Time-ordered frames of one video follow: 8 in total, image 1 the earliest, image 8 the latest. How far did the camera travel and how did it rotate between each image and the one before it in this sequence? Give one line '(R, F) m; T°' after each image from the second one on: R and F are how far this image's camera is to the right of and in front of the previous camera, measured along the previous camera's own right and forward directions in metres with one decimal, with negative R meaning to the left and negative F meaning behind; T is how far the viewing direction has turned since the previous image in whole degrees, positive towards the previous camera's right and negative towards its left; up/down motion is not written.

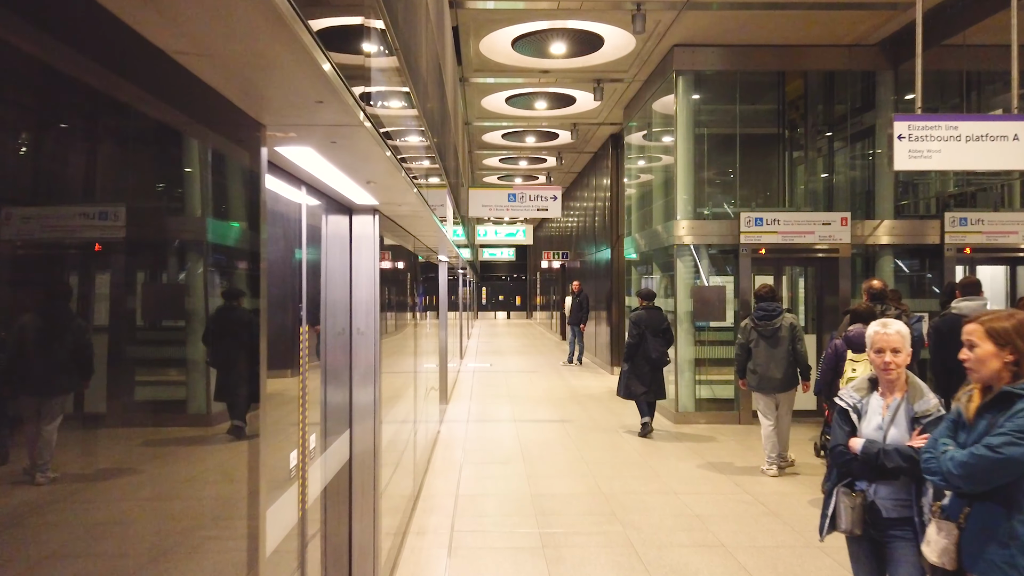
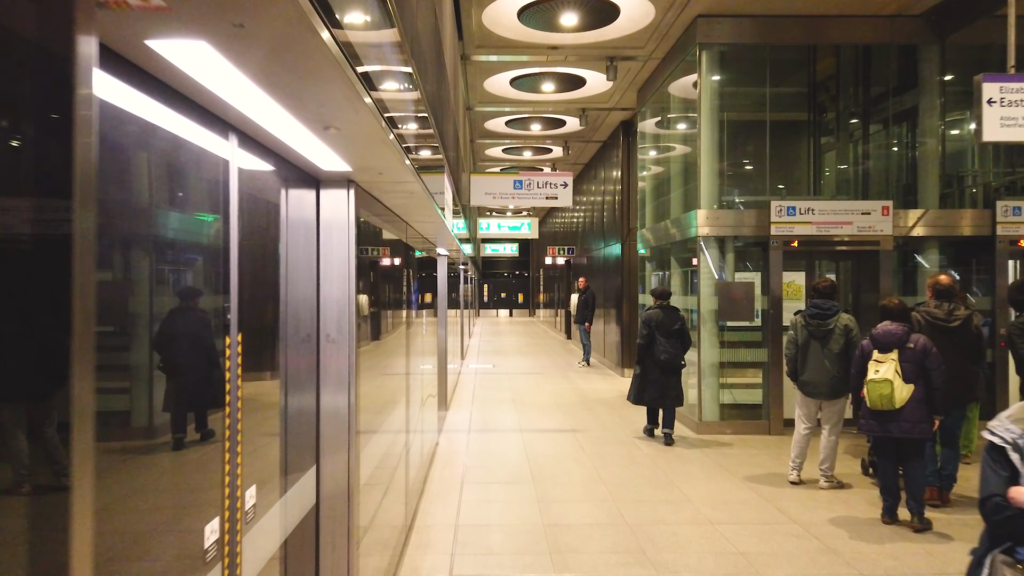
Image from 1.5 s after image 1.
(0.0, +0.7) m; 0°
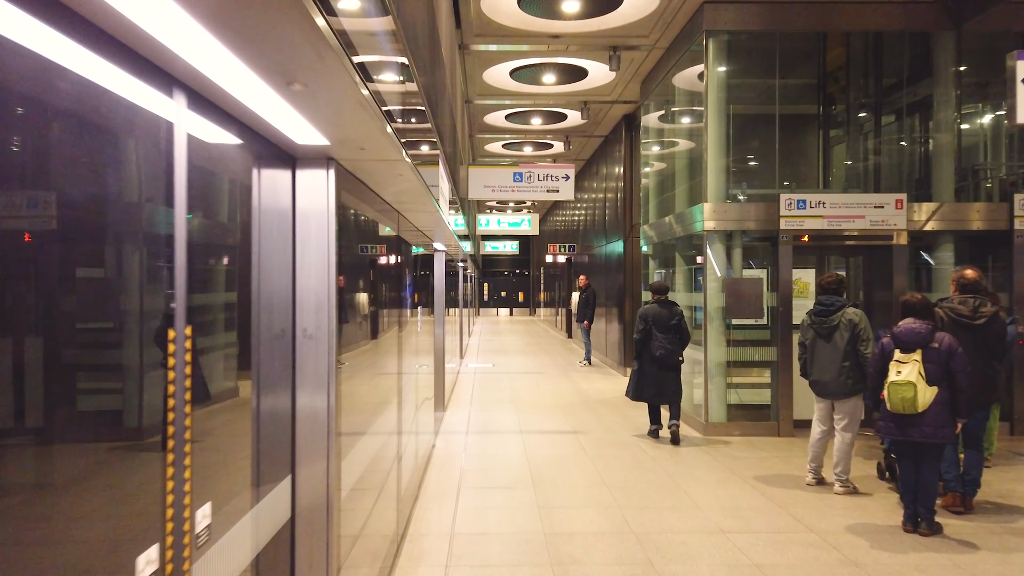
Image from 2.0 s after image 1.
(0.0, +0.2) m; 0°
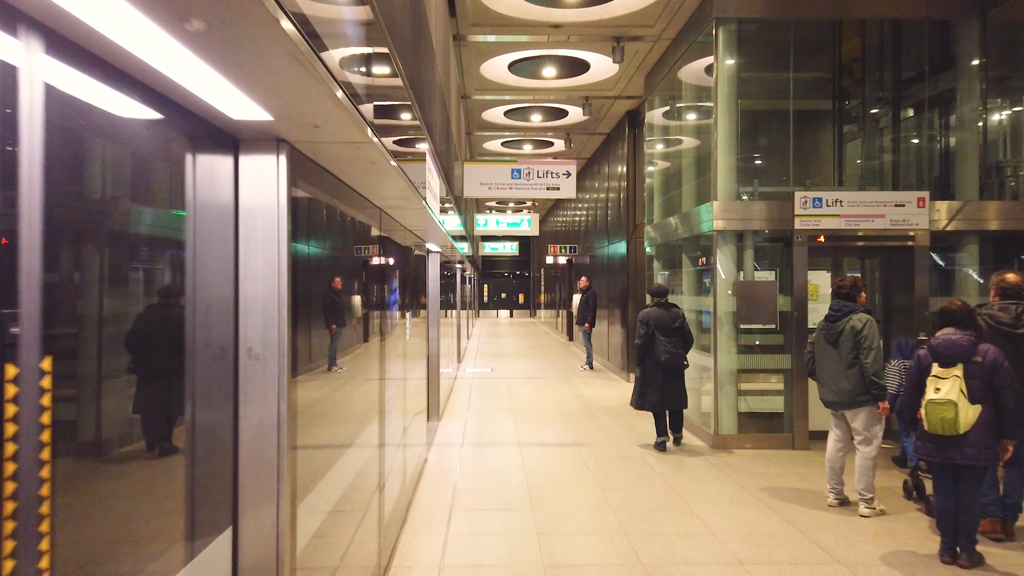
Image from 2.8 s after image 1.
(0.0, +0.4) m; 0°
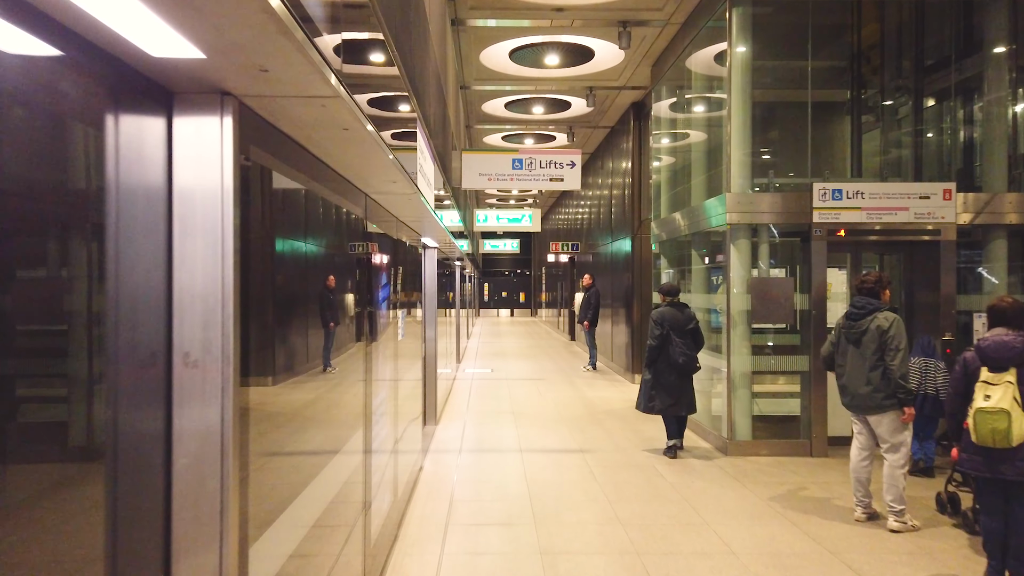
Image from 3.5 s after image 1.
(0.0, +0.3) m; 0°
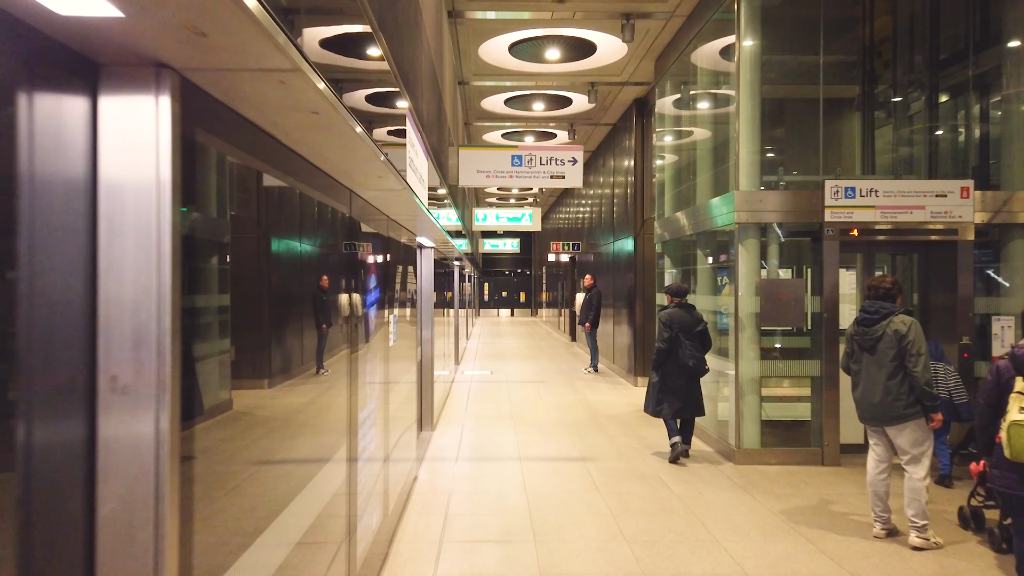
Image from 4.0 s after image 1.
(0.0, +0.2) m; 0°
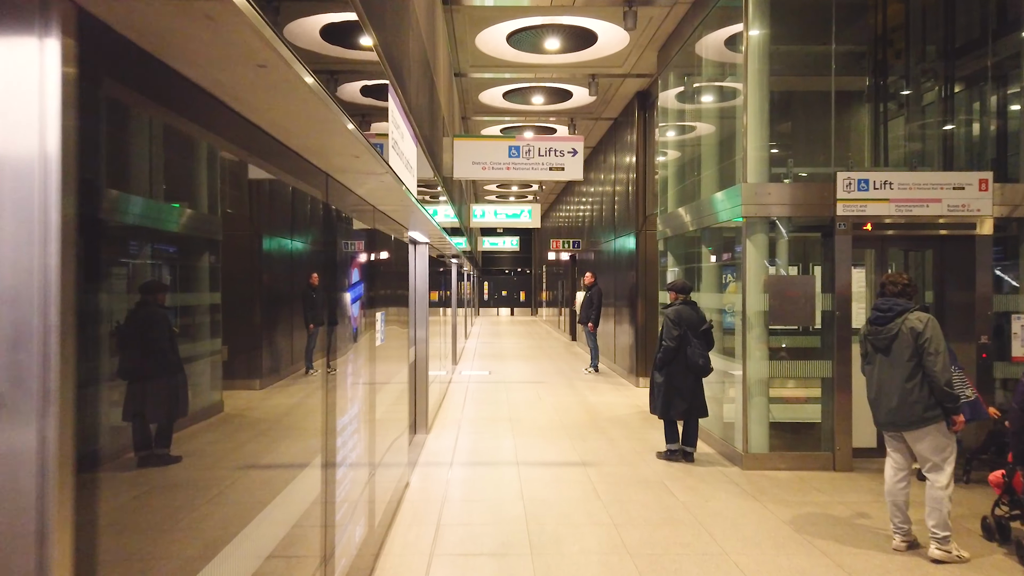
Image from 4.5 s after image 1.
(0.0, +0.2) m; 0°
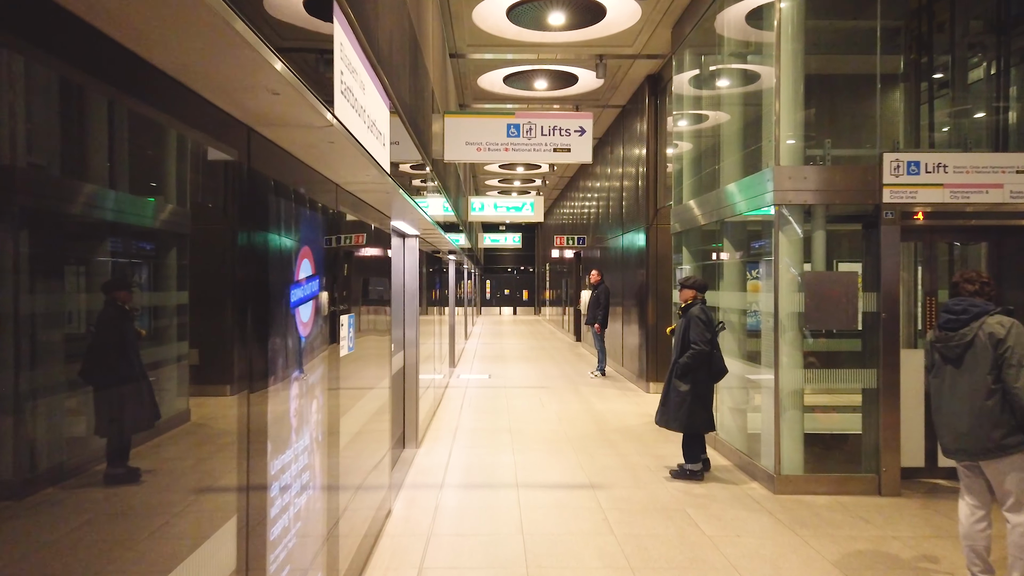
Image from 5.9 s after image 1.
(0.0, +0.7) m; 0°
